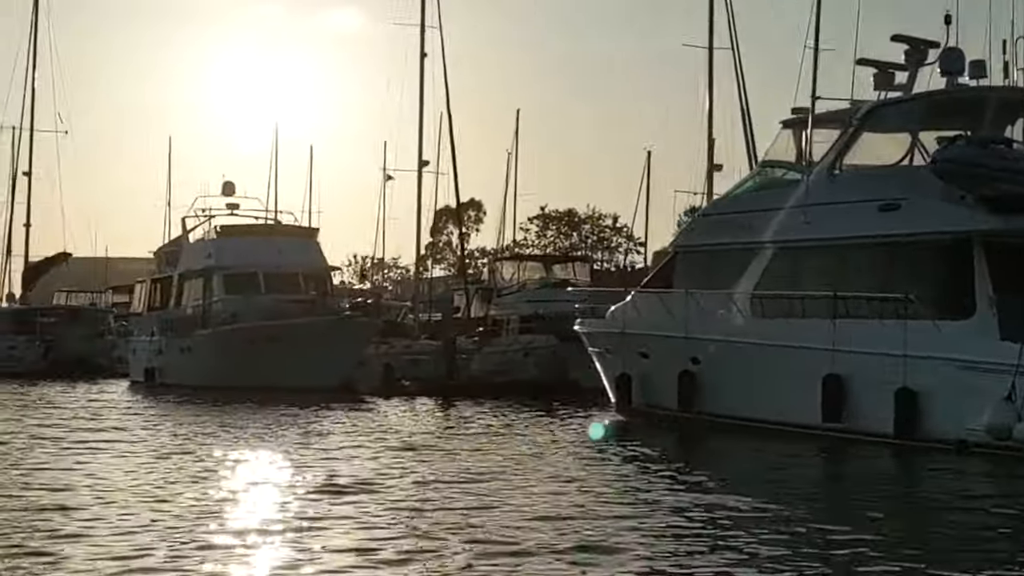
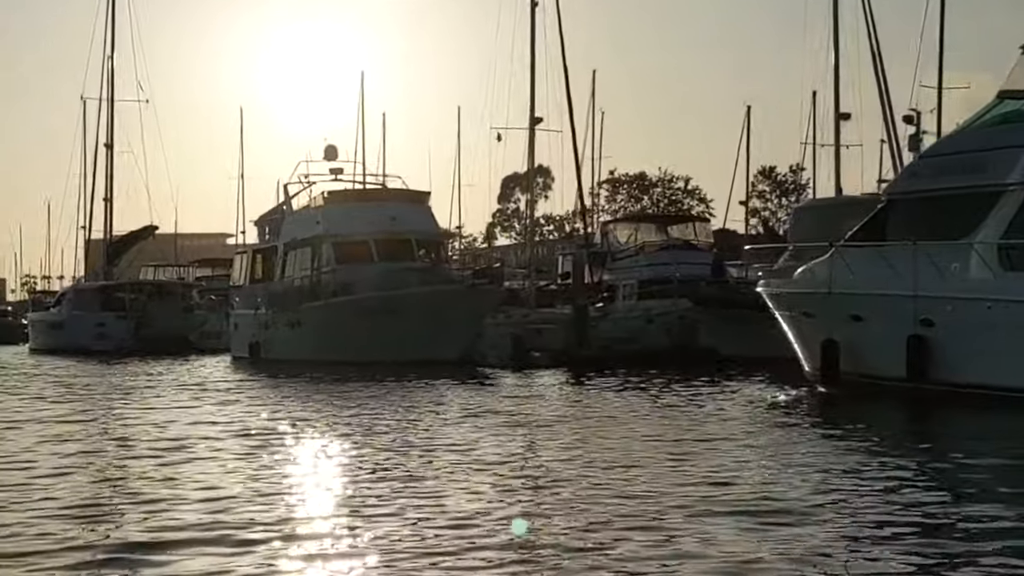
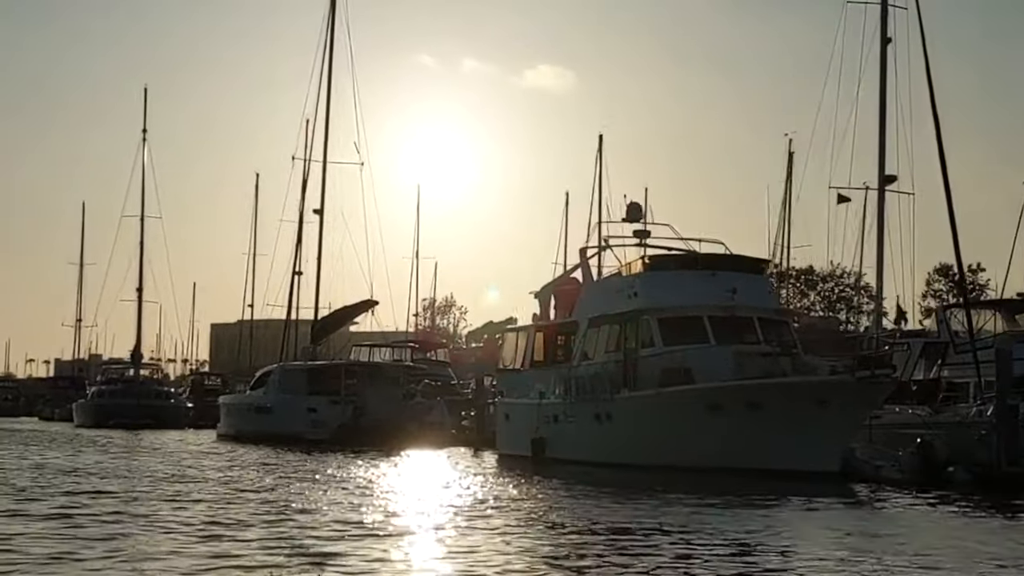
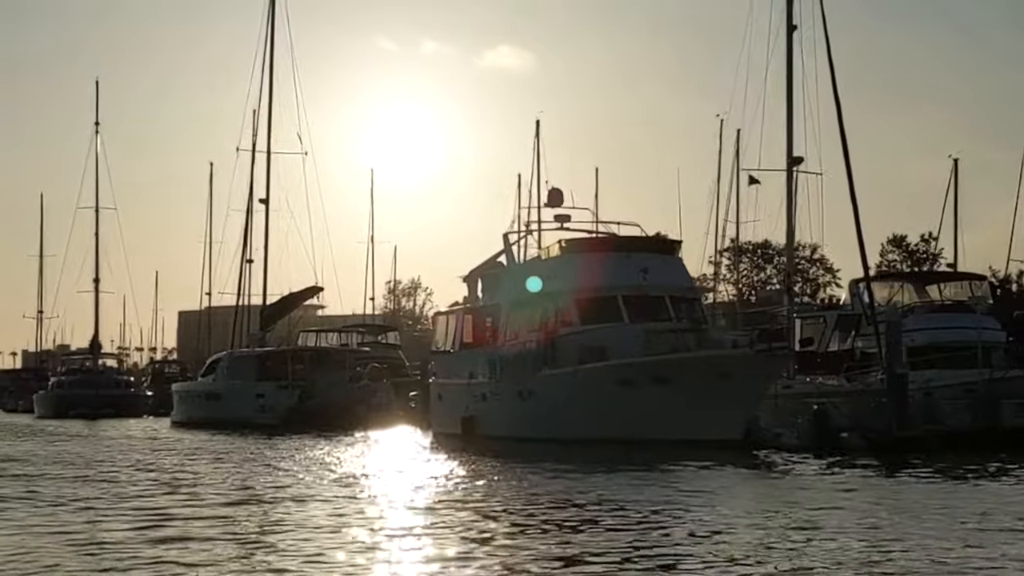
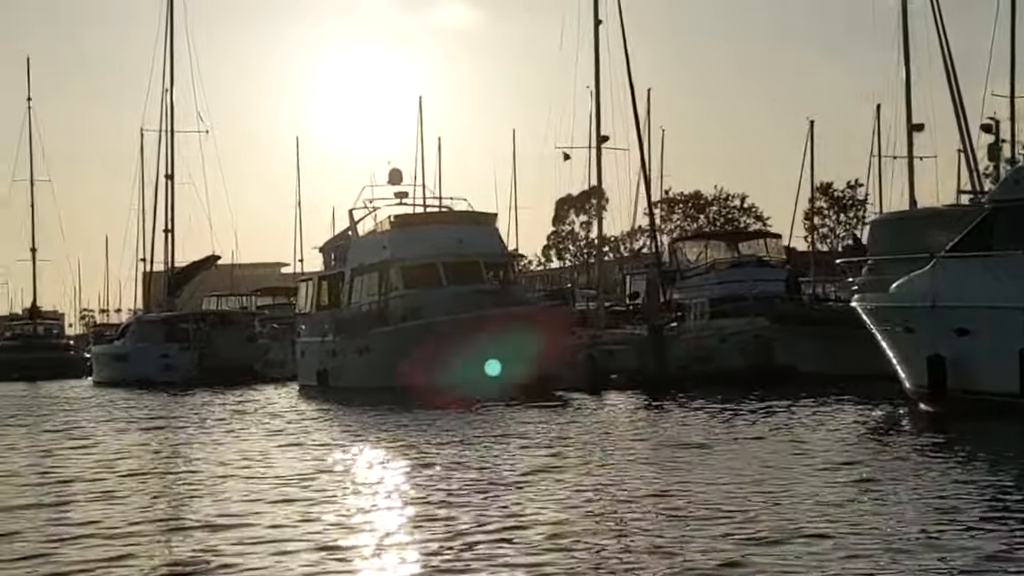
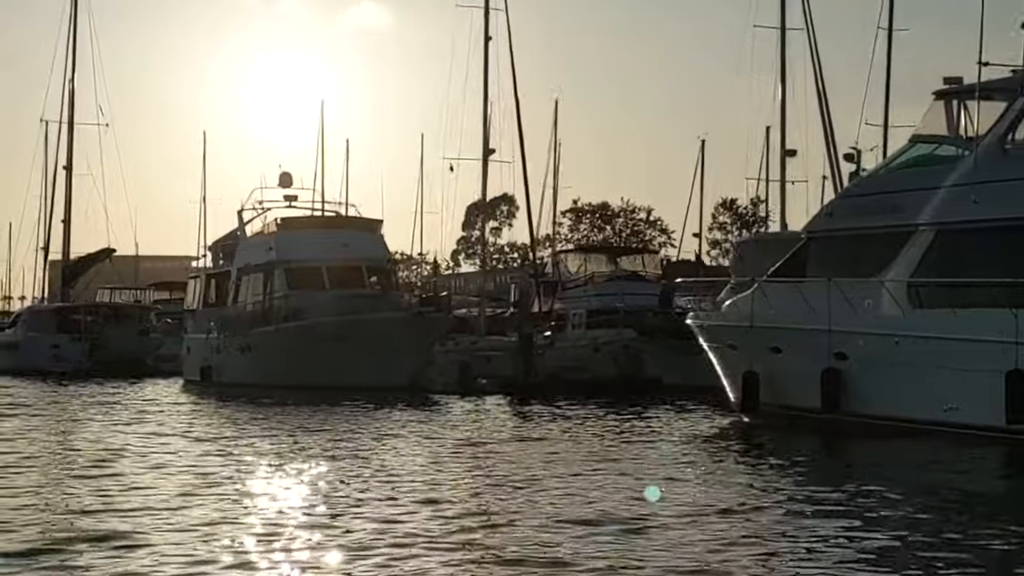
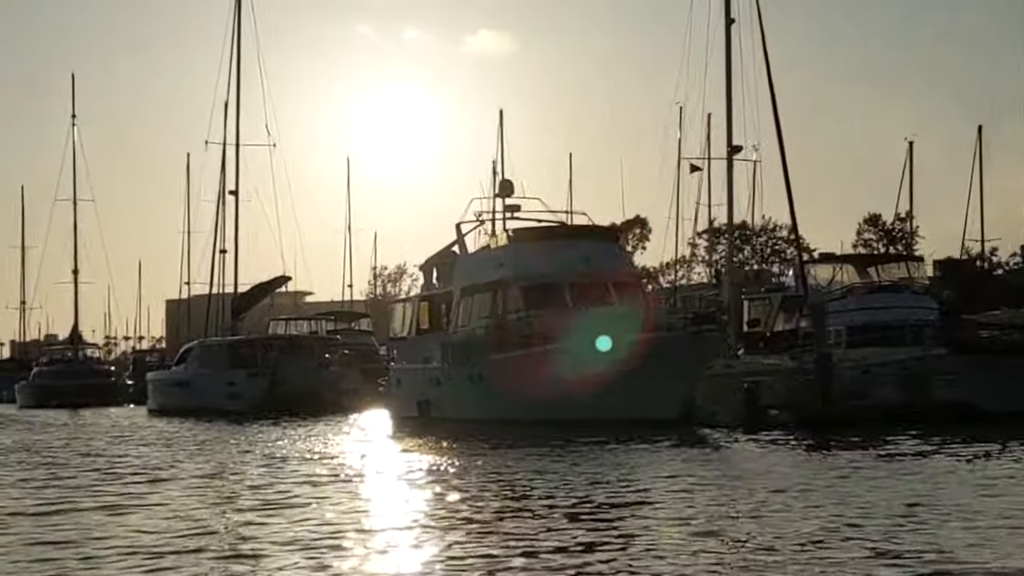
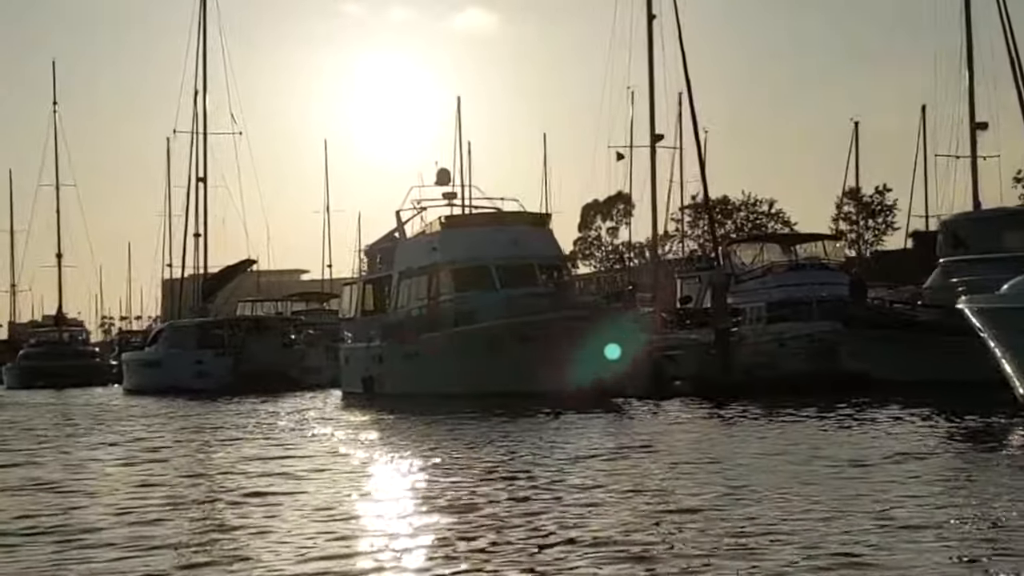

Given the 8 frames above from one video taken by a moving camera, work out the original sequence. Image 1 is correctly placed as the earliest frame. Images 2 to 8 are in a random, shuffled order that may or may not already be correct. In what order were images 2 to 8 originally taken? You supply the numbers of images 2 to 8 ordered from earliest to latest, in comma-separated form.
6, 2, 5, 8, 7, 4, 3
